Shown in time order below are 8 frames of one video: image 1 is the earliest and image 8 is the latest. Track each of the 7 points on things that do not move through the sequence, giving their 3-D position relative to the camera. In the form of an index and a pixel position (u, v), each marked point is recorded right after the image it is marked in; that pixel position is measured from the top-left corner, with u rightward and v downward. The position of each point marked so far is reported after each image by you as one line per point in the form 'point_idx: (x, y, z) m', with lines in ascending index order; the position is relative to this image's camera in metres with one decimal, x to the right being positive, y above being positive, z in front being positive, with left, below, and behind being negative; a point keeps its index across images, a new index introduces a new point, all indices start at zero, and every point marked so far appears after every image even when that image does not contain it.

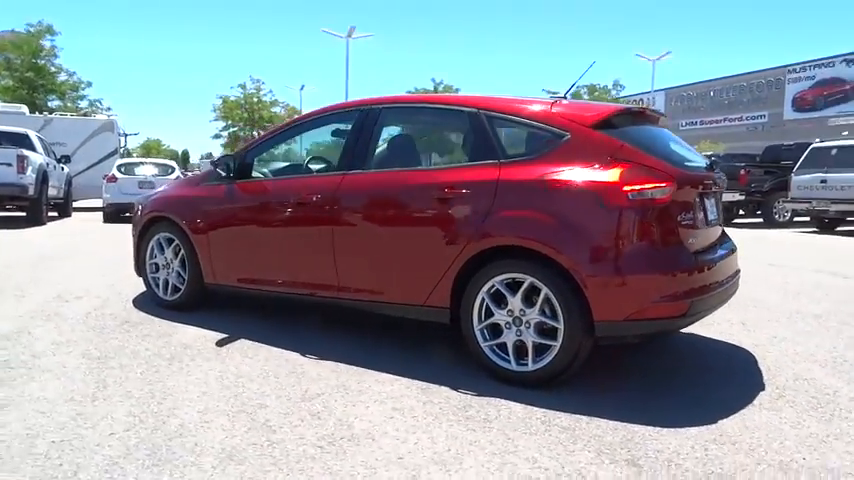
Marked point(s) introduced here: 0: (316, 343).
0: (-0.8, -0.7, +5.0) m
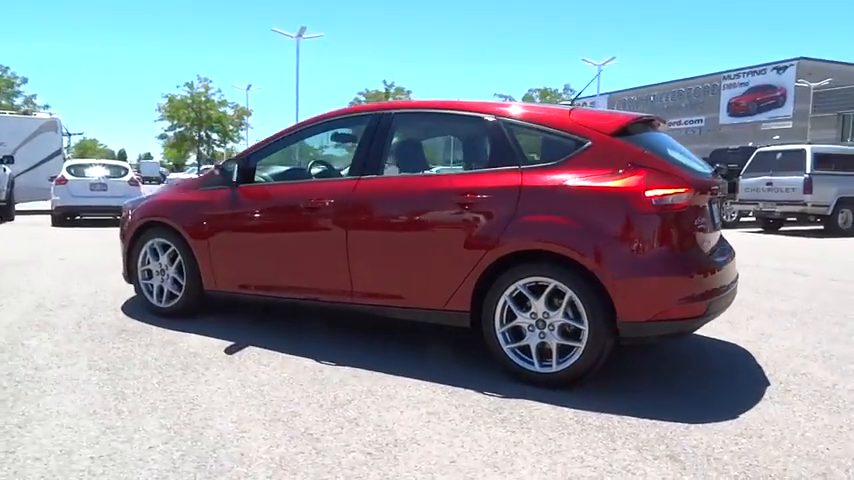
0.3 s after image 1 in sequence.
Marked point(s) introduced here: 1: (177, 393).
0: (-0.7, -0.8, +5.0) m
1: (-1.5, -0.9, +4.0) m
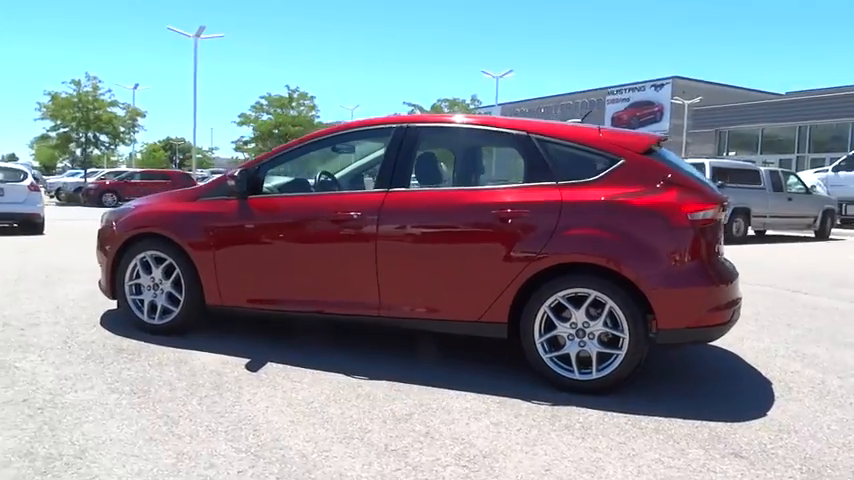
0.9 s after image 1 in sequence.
0: (-0.6, -0.9, +4.9) m
1: (-1.1, -1.0, +3.8) m
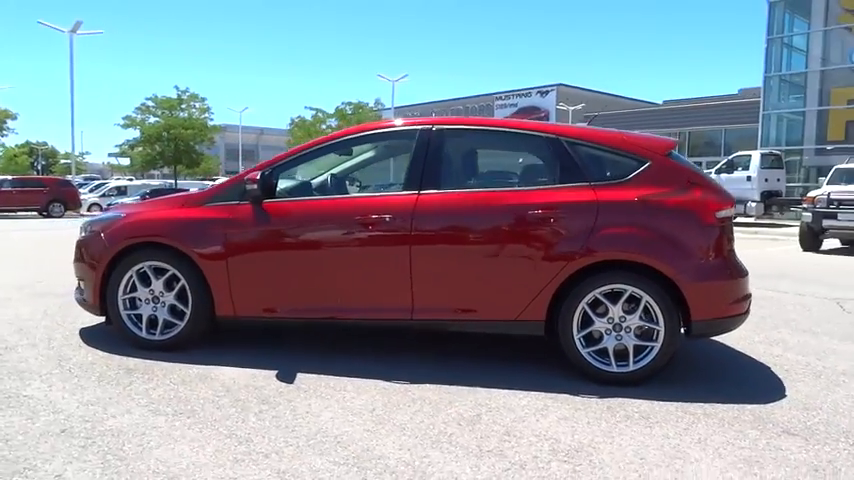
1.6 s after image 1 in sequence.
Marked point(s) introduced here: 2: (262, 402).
0: (-0.3, -0.9, +4.8) m
1: (-0.7, -1.0, +3.7) m
2: (-1.0, -1.0, +4.1) m
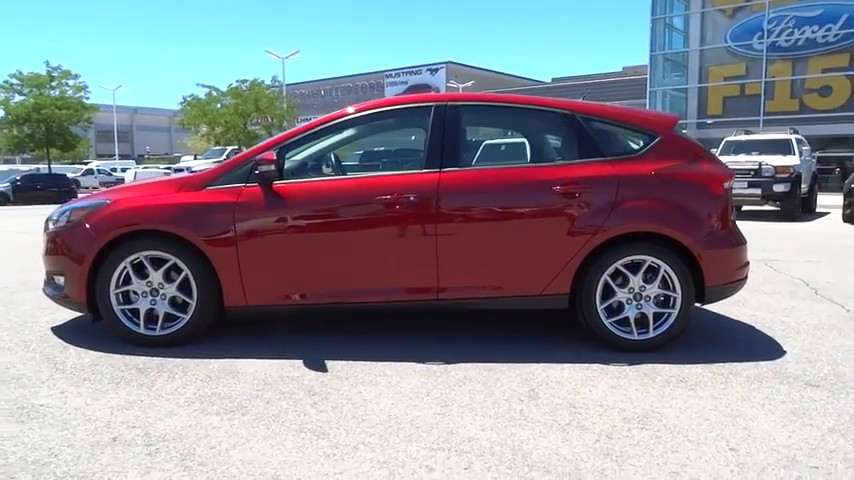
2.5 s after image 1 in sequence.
0: (-0.2, -0.8, +4.7) m
1: (-0.3, -0.9, +3.5) m
2: (-0.7, -0.9, +3.9) m
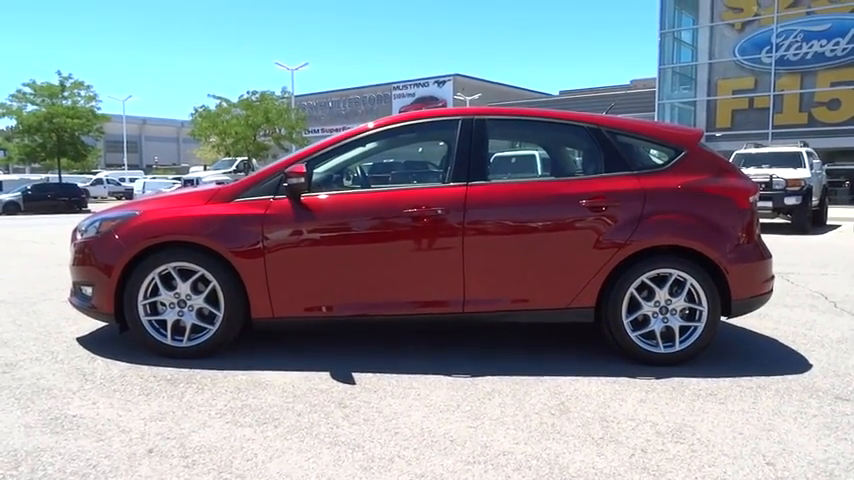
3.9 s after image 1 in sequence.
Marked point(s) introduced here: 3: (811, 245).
0: (0.0, -0.8, +4.7) m
1: (-0.1, -1.0, +3.5) m
2: (-0.5, -0.9, +3.9) m
3: (+7.3, -0.1, +13.0) m
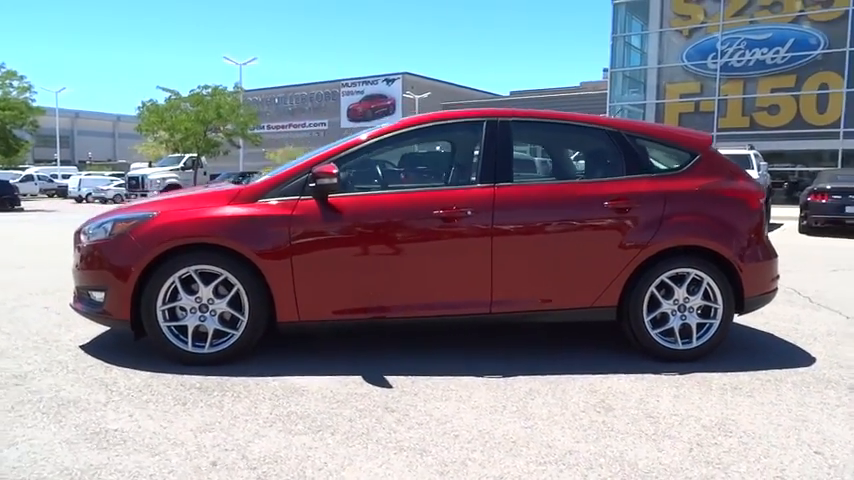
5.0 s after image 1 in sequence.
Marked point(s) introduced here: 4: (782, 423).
0: (+0.2, -0.9, +4.7) m
1: (+0.2, -1.0, +3.5) m
2: (-0.2, -1.0, +3.8) m
3: (+6.8, -0.1, +13.6) m
4: (+2.0, -1.0, +3.8) m
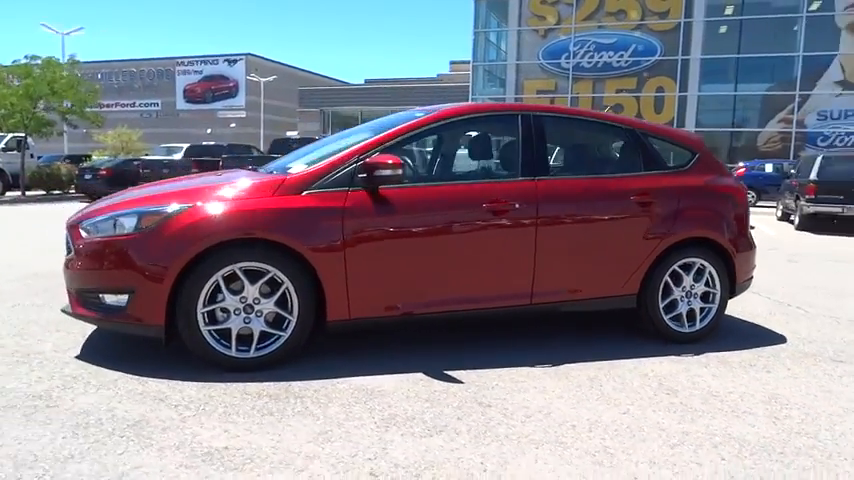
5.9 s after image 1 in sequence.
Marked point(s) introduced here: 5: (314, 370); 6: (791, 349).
0: (+0.5, -0.8, +4.8) m
1: (+0.8, -1.0, +3.6) m
2: (+0.3, -0.9, +3.8) m
3: (+4.6, +0.2, +15.0) m
4: (+2.5, -1.0, +4.3) m
5: (-0.7, -0.8, +4.3) m
6: (+2.9, -0.9, +5.3) m
